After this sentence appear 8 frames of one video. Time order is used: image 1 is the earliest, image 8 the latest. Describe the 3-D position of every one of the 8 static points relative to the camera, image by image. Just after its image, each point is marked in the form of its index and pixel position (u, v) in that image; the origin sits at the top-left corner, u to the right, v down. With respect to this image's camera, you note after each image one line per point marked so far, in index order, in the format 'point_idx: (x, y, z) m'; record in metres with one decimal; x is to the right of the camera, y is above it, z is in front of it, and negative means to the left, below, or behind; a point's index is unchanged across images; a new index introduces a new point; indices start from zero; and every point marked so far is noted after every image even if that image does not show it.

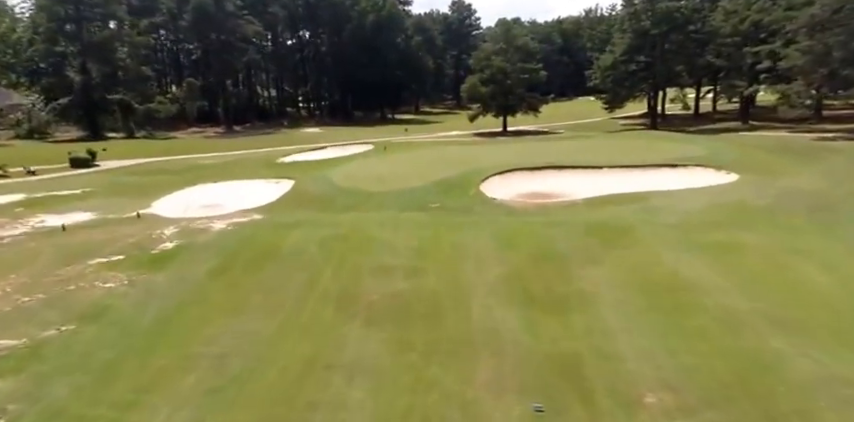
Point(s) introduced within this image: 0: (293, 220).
0: (-5.1, -0.5, +19.8) m
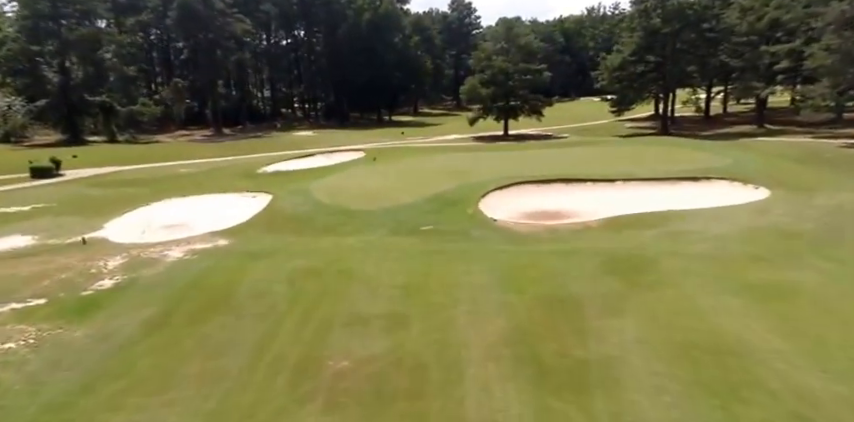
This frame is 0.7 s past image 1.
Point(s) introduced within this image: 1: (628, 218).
0: (-5.4, -1.3, +17.2) m
1: (+7.3, -0.5, +19.3) m
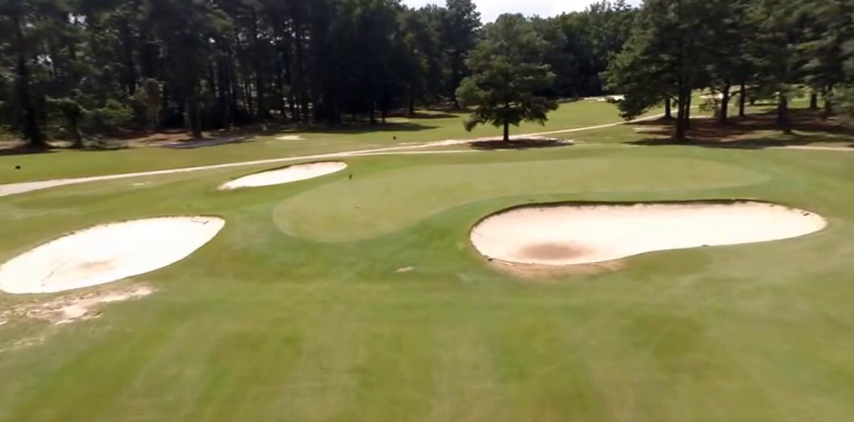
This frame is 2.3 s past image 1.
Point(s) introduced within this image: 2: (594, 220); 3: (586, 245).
0: (-6.0, -2.3, +13.5) m
1: (+6.7, -1.5, +15.6) m
2: (+6.1, -0.3, +19.4) m
3: (+5.2, -1.1, +17.3) m
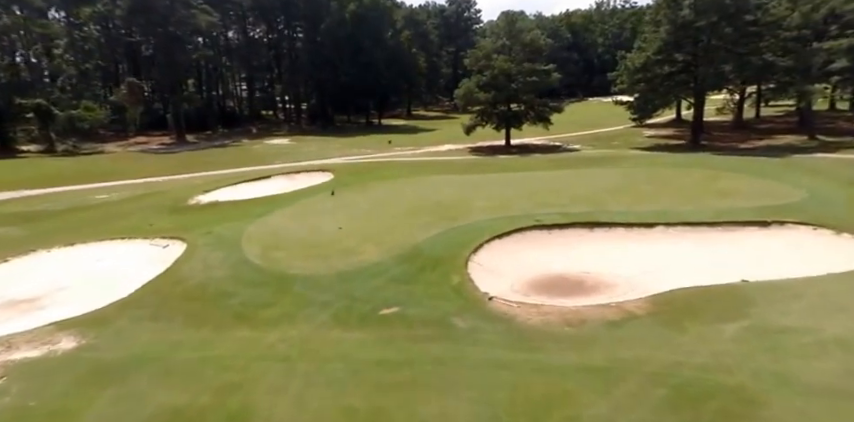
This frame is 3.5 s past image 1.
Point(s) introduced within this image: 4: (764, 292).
0: (-6.3, -3.1, +11.0) m
1: (+6.4, -2.3, +13.0) m
2: (+5.8, -1.1, +16.8) m
3: (+4.9, -1.9, +14.8) m
4: (+8.5, -2.0, +13.1) m
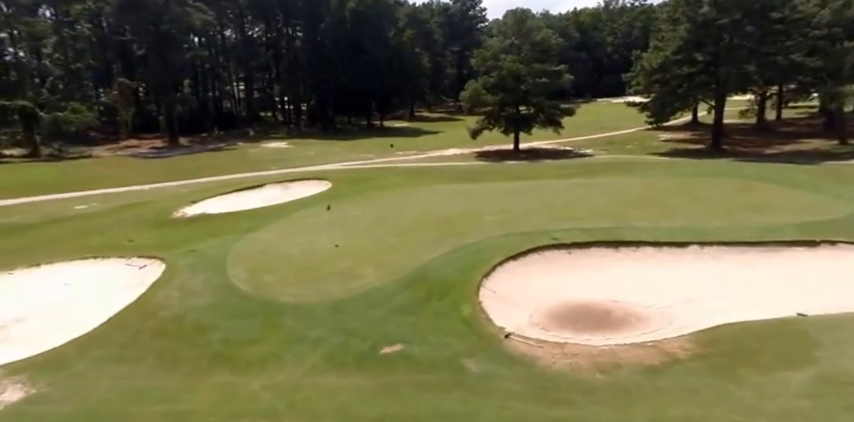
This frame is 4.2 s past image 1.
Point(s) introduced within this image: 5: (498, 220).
0: (-6.1, -3.6, +9.2) m
1: (+6.6, -2.8, +11.2) m
2: (+6.0, -1.6, +15.0) m
3: (+5.1, -2.4, +12.9) m
4: (+8.7, -2.6, +11.3) m
5: (+2.6, -0.3, +18.9) m
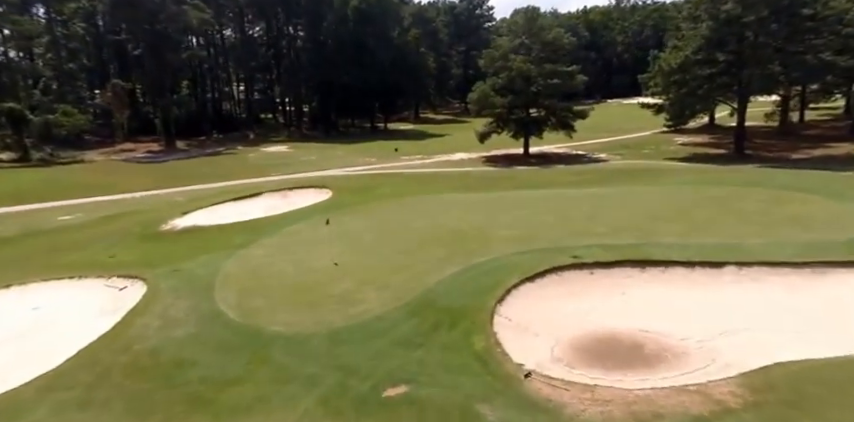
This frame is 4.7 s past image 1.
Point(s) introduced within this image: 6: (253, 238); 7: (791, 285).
0: (-6.0, -4.1, +7.8) m
1: (+6.7, -3.3, +9.7) m
2: (+6.2, -2.1, +13.5) m
3: (+5.3, -2.9, +11.4) m
4: (+8.9, -3.0, +9.7) m
5: (+2.8, -0.8, +17.4) m
6: (-6.0, -0.9, +18.1) m
7: (+9.3, -1.9, +13.3) m
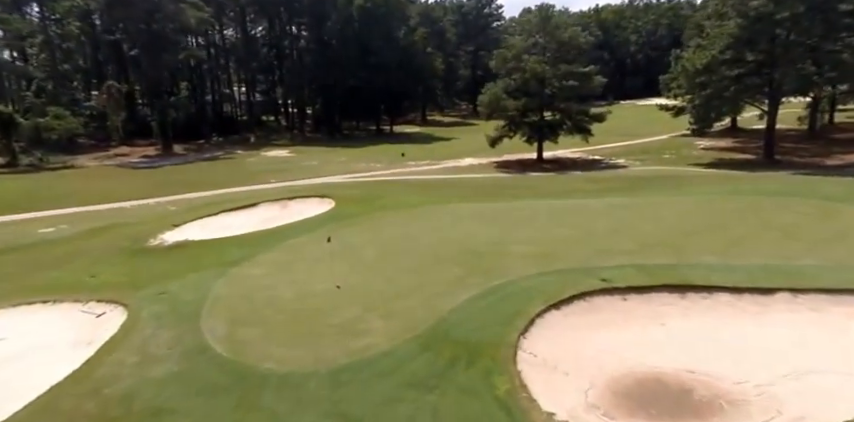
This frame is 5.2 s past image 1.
0: (-5.7, -4.5, +6.2) m
1: (+7.0, -3.7, +8.0) m
2: (+6.5, -2.5, +11.8) m
3: (+5.6, -3.3, +9.7) m
4: (+9.1, -3.5, +8.0) m
5: (+3.2, -1.2, +15.7) m
6: (-5.6, -1.3, +16.6) m
7: (+9.6, -2.4, +11.6) m
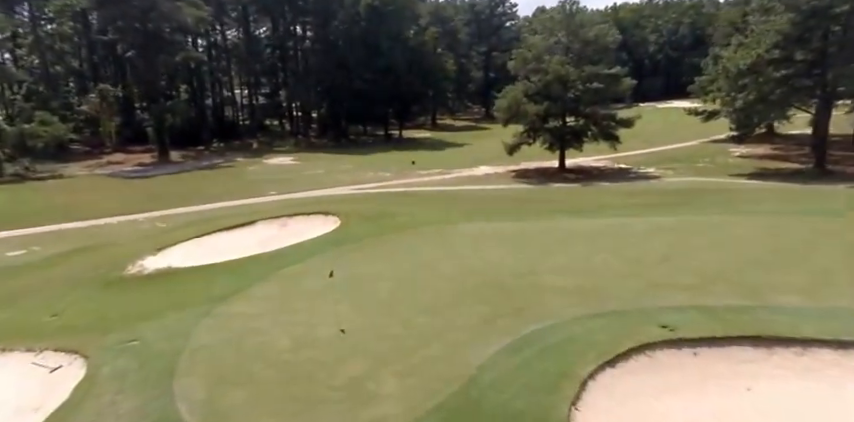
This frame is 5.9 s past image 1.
0: (-5.3, -5.1, +4.0) m
1: (+7.4, -4.4, +5.5) m
2: (+7.0, -3.2, +9.4) m
3: (+6.0, -4.0, +7.3) m
4: (+9.5, -4.2, +5.5) m
5: (+3.7, -1.9, +13.3) m
6: (-5.1, -2.0, +14.3) m
7: (+10.1, -3.0, +9.1) m
